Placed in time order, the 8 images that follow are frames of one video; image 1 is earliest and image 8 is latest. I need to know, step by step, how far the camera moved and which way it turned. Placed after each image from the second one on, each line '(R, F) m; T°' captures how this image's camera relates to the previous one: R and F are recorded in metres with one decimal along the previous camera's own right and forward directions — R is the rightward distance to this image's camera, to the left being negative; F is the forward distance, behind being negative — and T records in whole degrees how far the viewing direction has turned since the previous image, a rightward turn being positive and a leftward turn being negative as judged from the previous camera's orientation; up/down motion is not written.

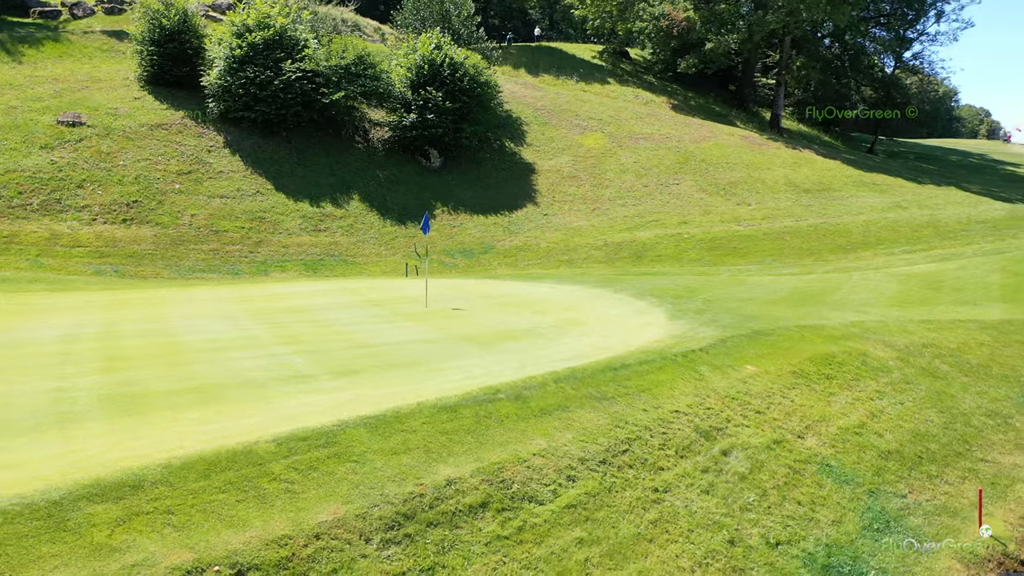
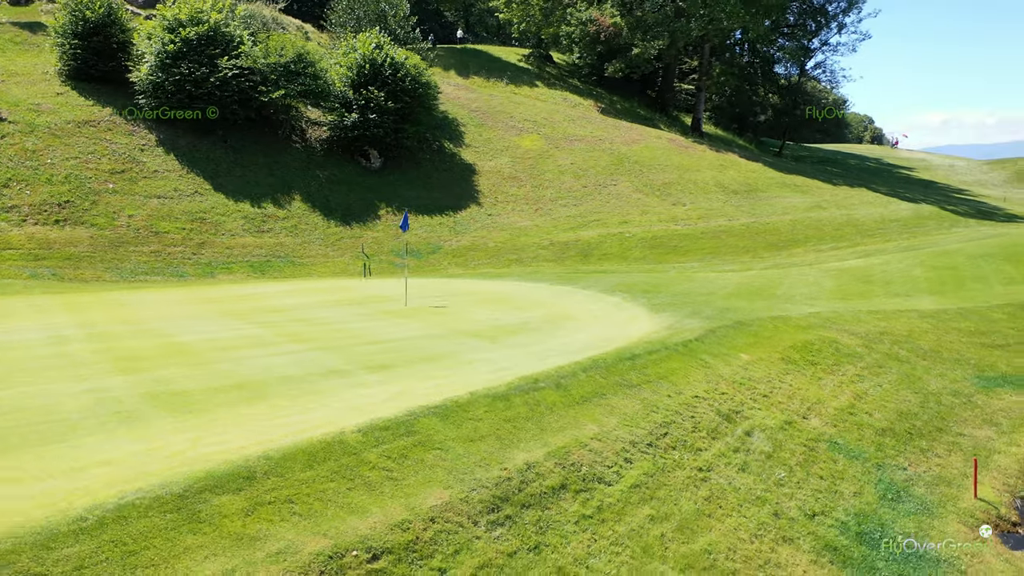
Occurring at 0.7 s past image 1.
(-1.6, -0.2) m; +7°
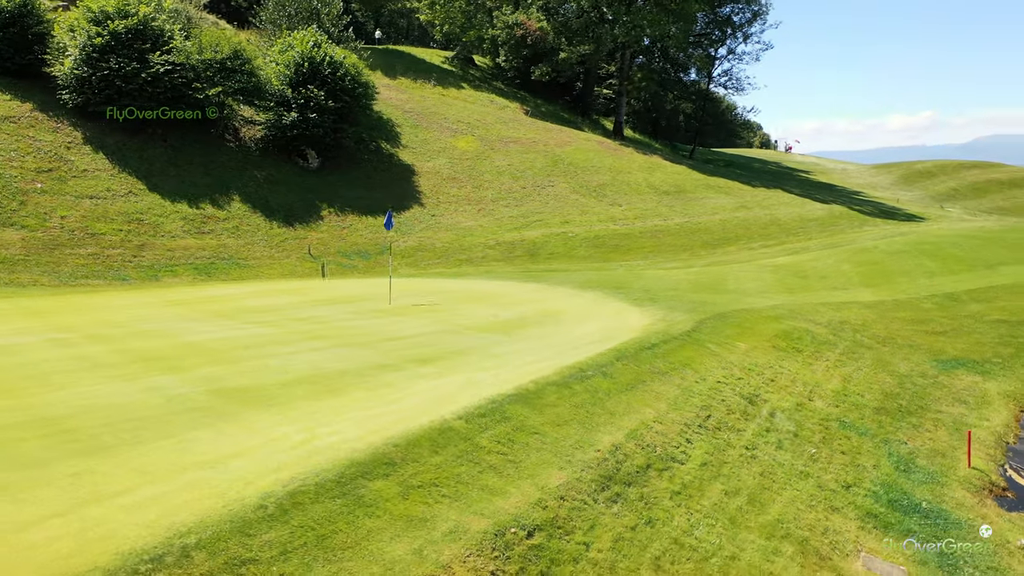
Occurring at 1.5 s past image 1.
(-1.9, -0.1) m; +7°
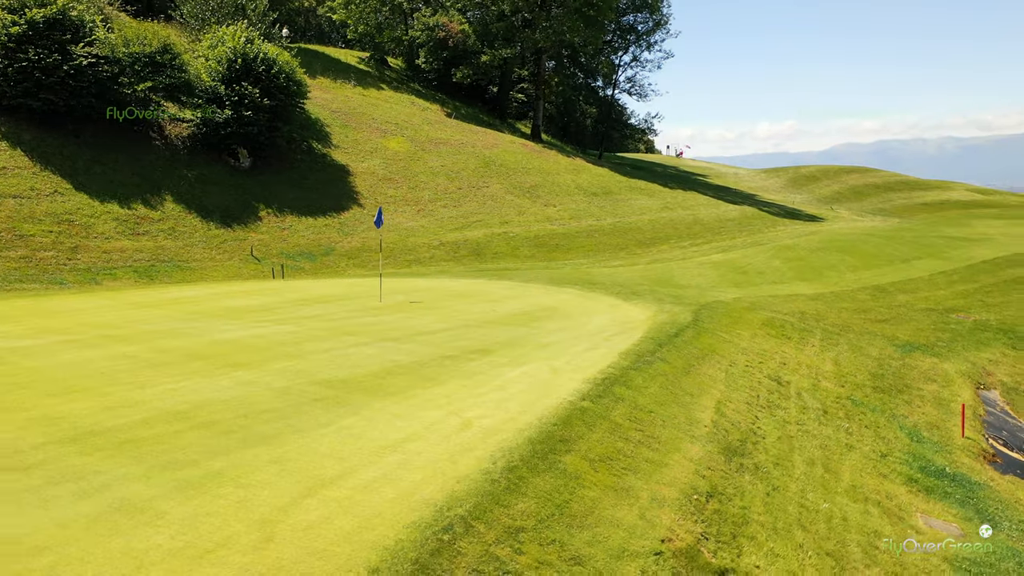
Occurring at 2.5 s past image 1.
(-2.3, -0.1) m; +8°
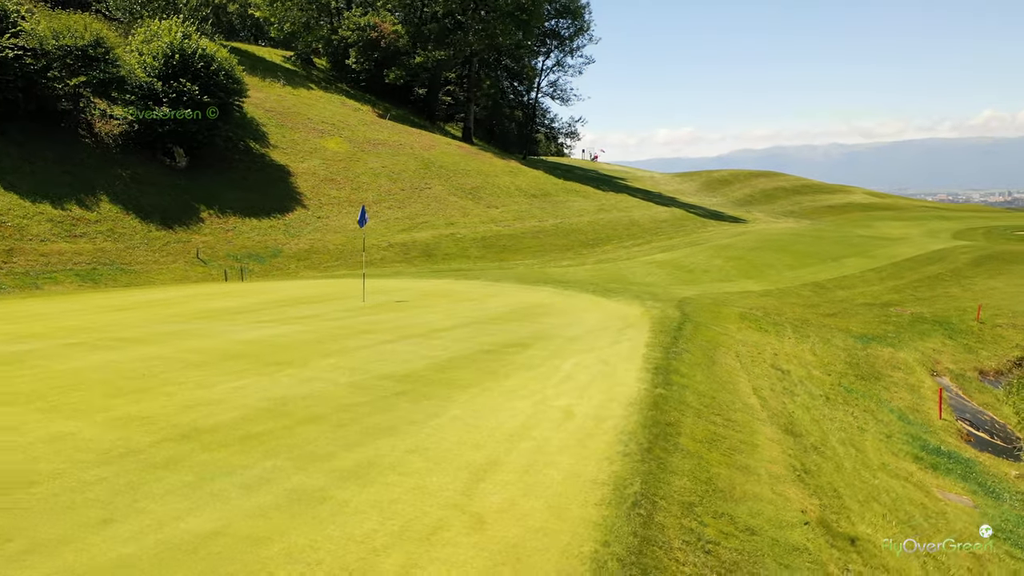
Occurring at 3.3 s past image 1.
(-1.7, -0.1) m; +6°
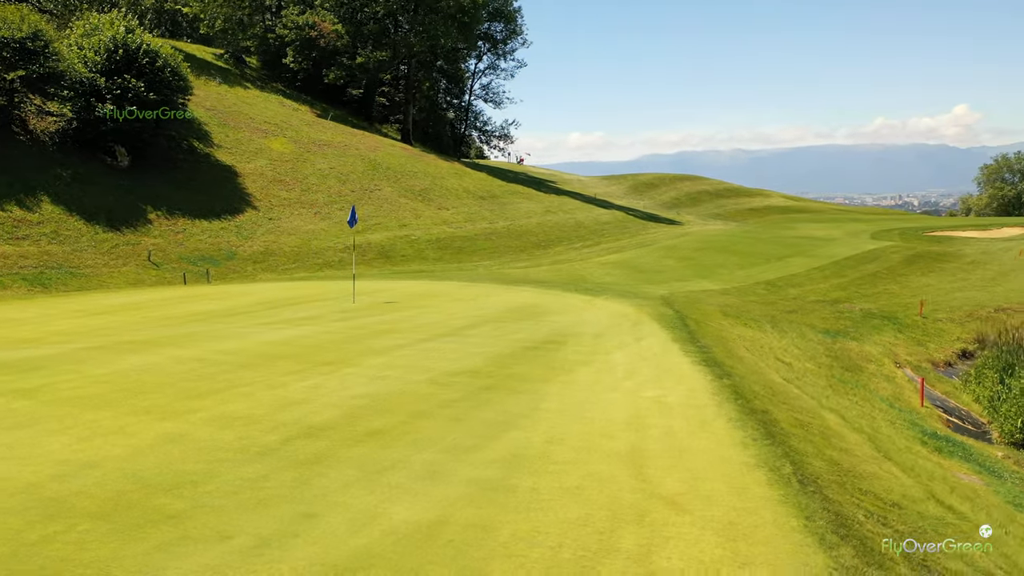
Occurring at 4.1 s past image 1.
(-1.6, -0.1) m; +6°
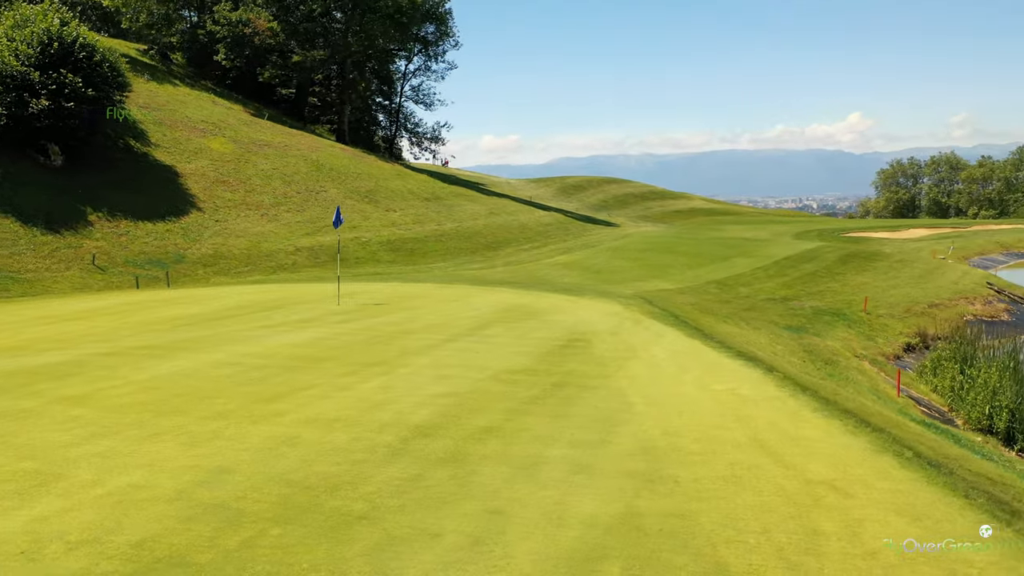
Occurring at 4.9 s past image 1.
(-1.5, 0.0) m; +6°
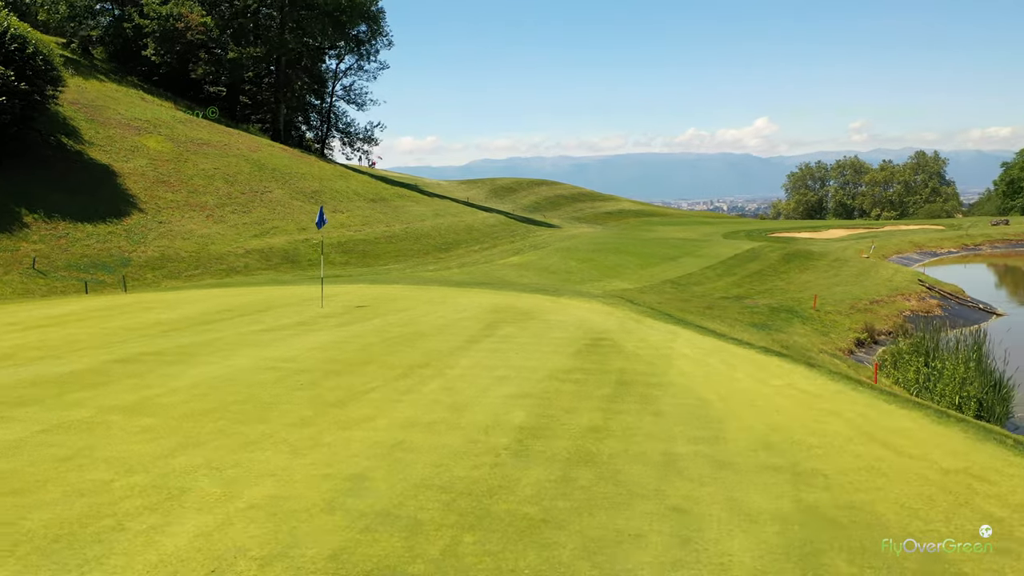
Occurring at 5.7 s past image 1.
(-1.4, +0.1) m; +6°
